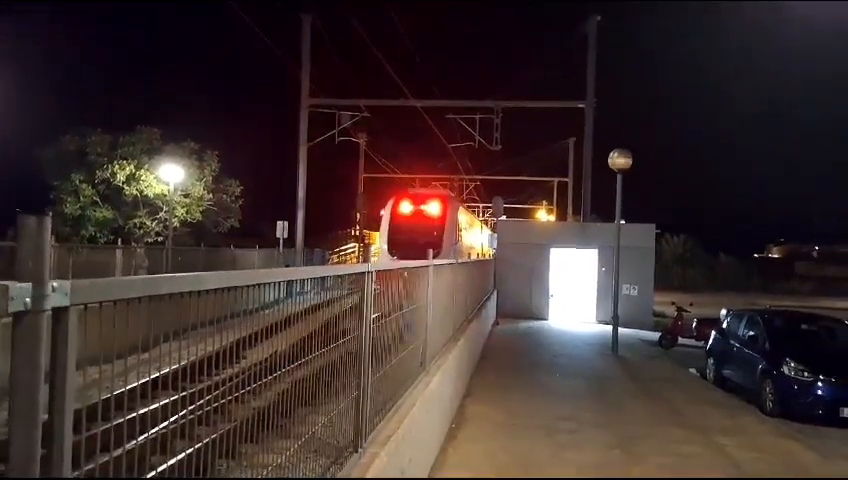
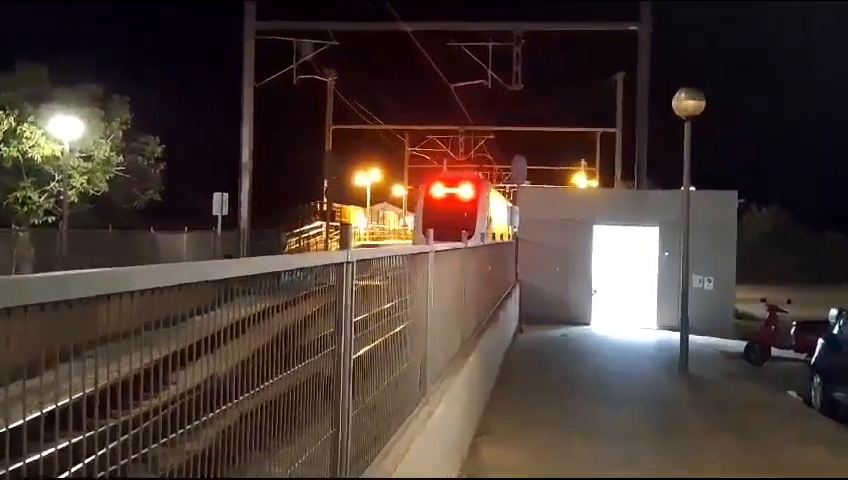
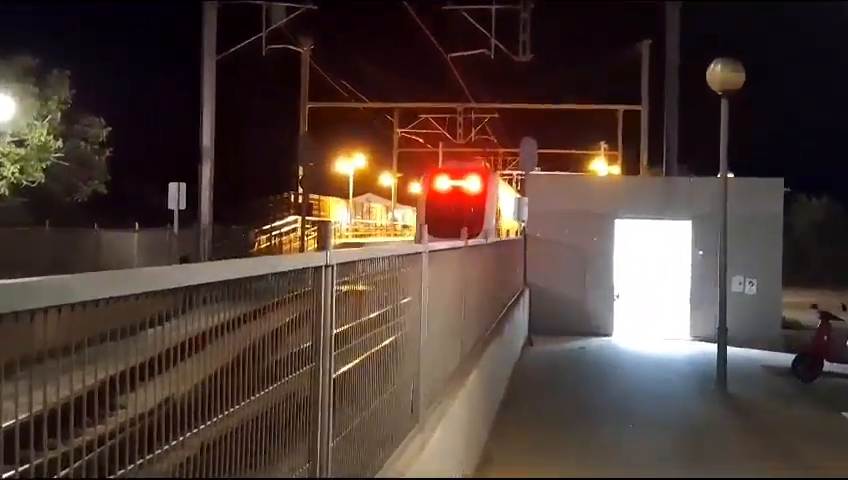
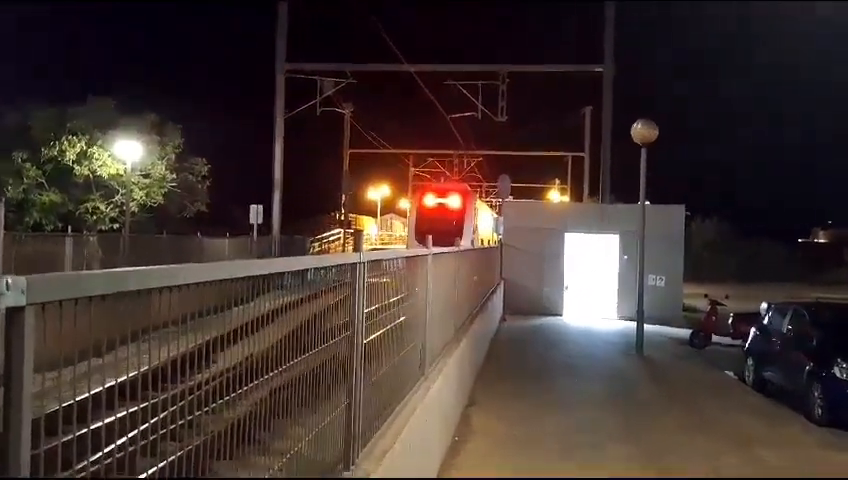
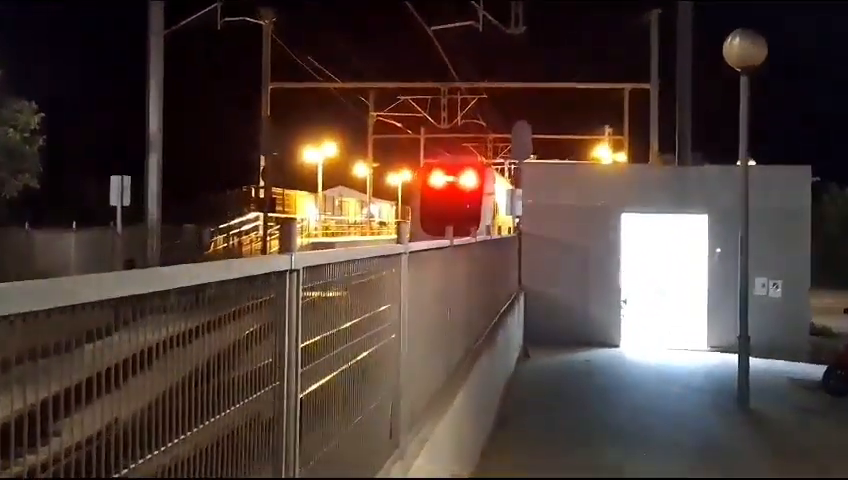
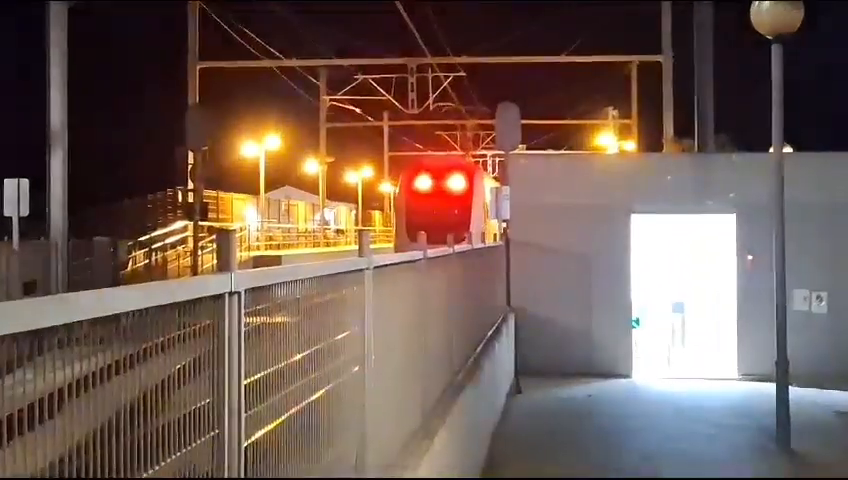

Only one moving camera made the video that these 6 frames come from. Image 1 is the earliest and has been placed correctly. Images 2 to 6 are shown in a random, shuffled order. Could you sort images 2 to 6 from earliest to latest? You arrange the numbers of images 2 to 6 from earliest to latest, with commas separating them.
4, 2, 3, 5, 6
